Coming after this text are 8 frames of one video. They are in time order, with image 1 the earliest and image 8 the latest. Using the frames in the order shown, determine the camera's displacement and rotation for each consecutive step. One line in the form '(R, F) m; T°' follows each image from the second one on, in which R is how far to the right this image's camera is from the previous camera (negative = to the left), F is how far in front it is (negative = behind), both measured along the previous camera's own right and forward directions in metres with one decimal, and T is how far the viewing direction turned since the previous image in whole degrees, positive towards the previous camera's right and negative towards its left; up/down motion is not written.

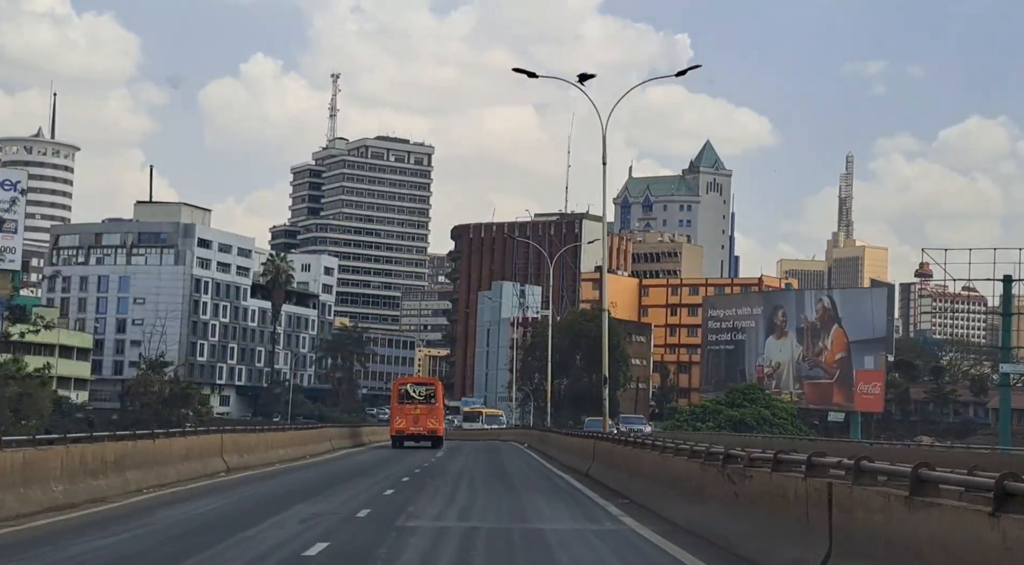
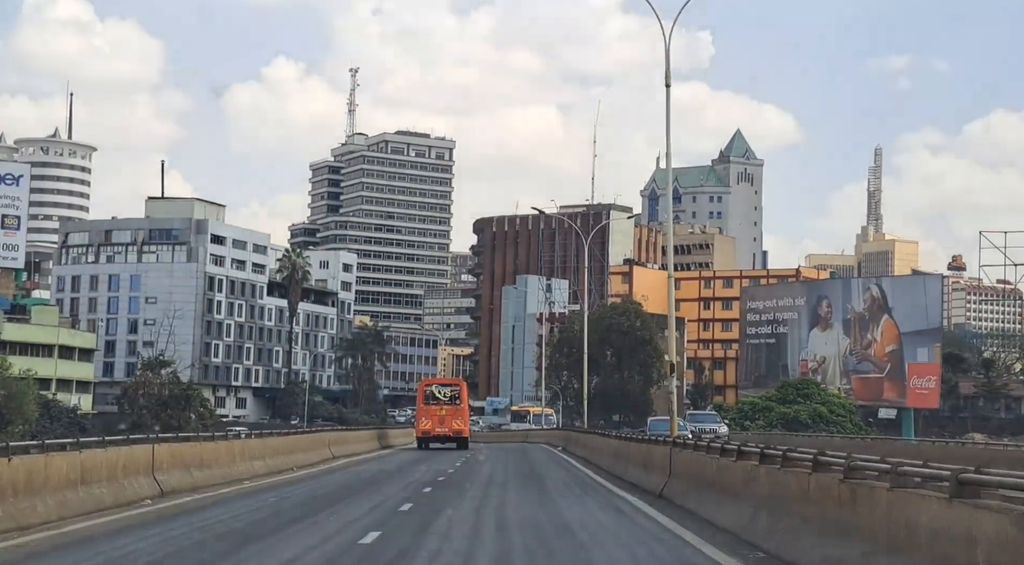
(-0.2, +6.9) m; -1°
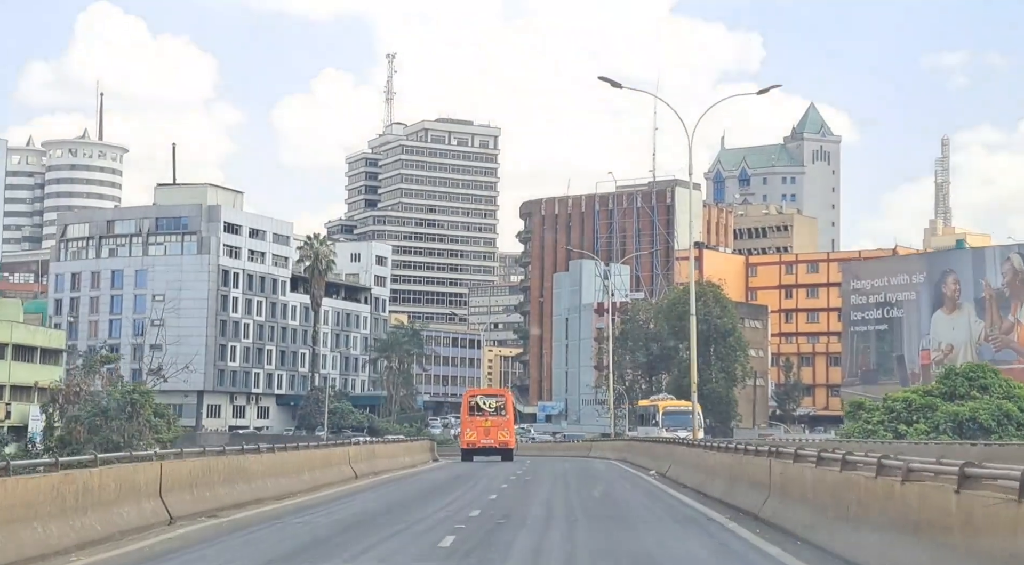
(-0.2, +20.2) m; -2°
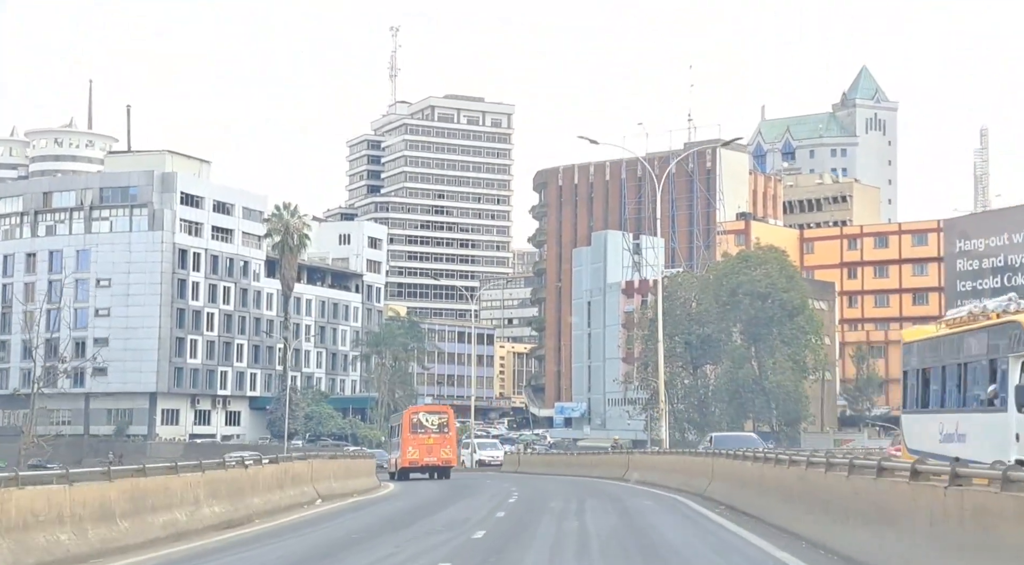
(+0.8, +23.3) m; -1°
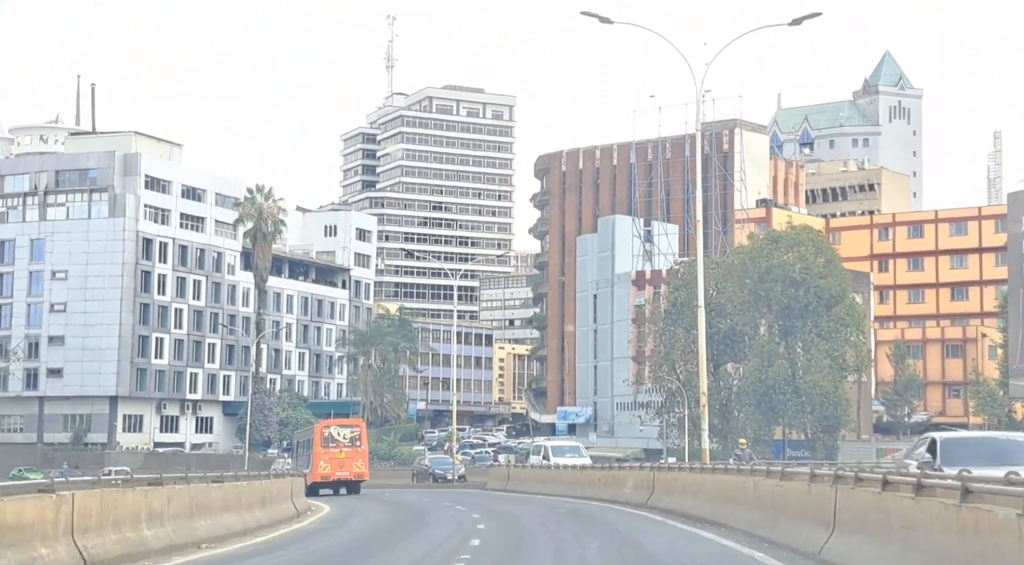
(+0.5, +11.3) m; 0°
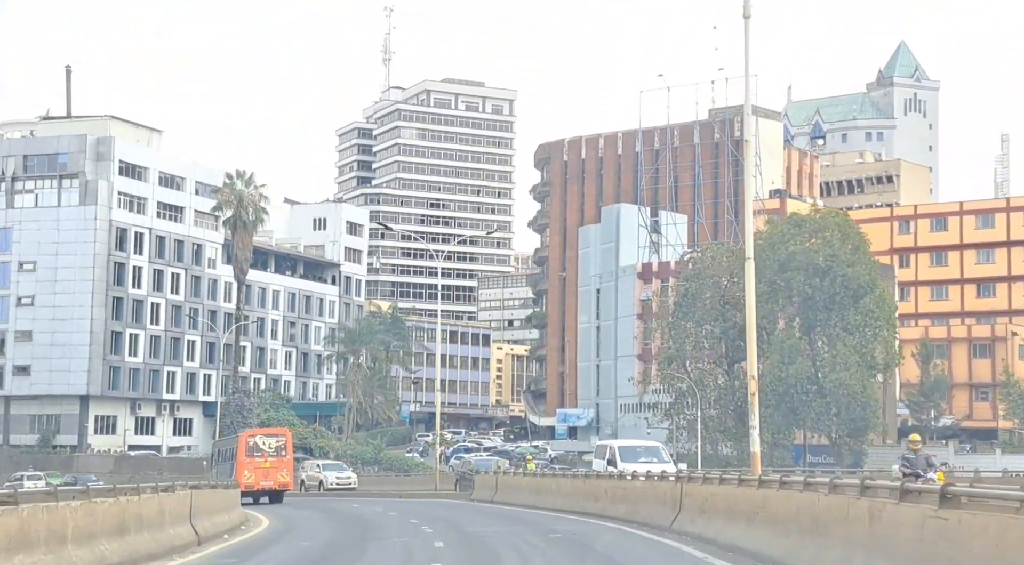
(+0.3, +6.8) m; 0°
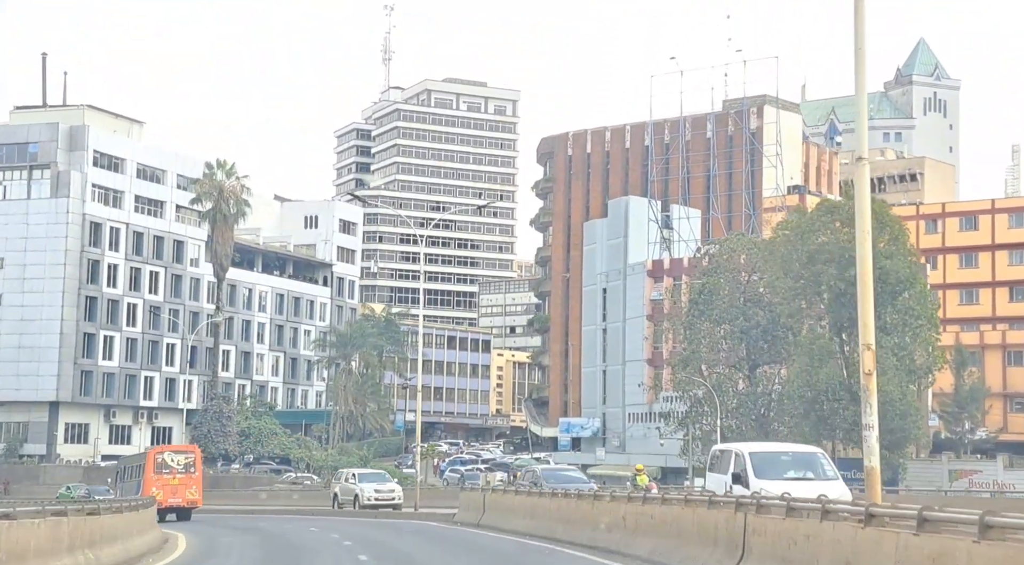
(+0.2, +6.8) m; 0°
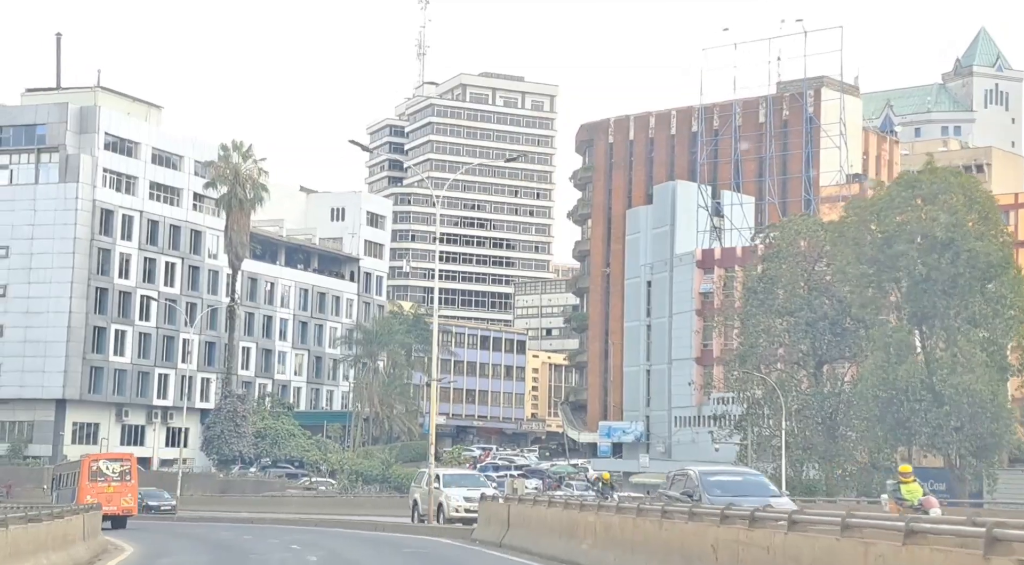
(0.0, +6.5) m; -1°
